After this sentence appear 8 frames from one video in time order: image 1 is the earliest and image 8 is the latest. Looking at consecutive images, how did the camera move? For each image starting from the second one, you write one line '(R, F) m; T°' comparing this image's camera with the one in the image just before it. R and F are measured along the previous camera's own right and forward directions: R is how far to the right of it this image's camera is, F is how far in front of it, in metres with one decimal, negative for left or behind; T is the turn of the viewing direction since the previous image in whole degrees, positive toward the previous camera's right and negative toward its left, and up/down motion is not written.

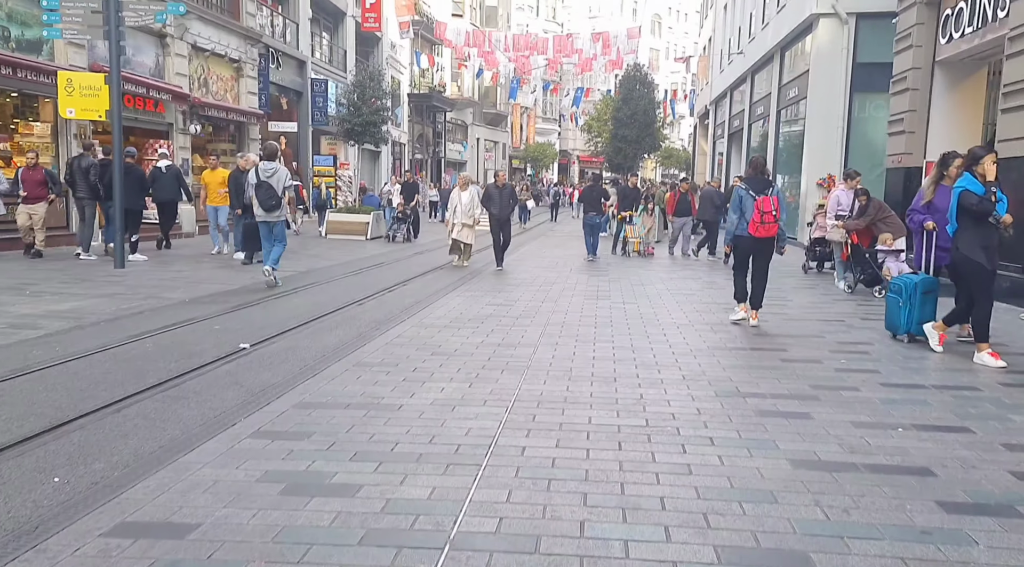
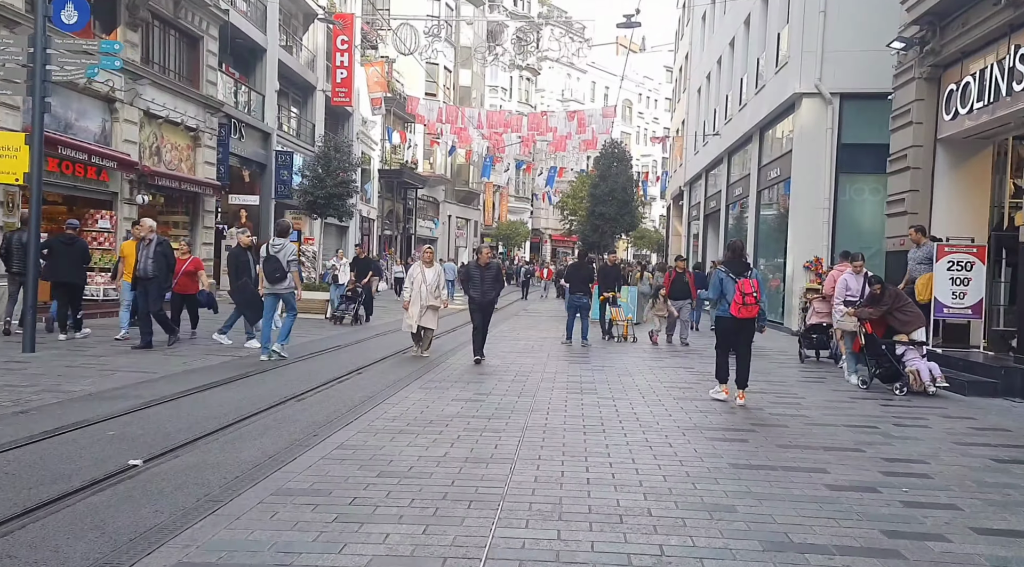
(0.0, +1.6) m; +2°
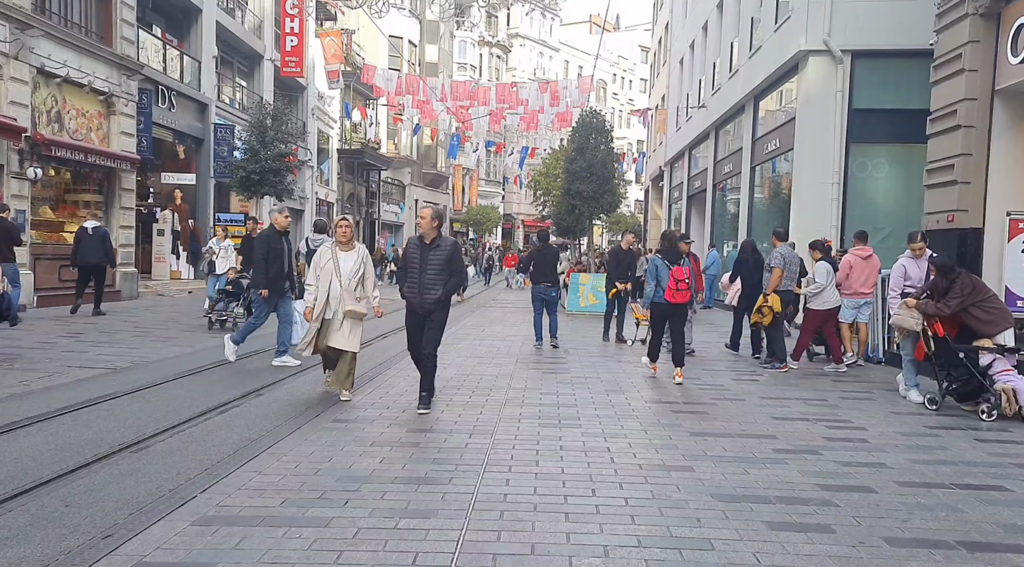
(+0.2, +3.0) m; +2°
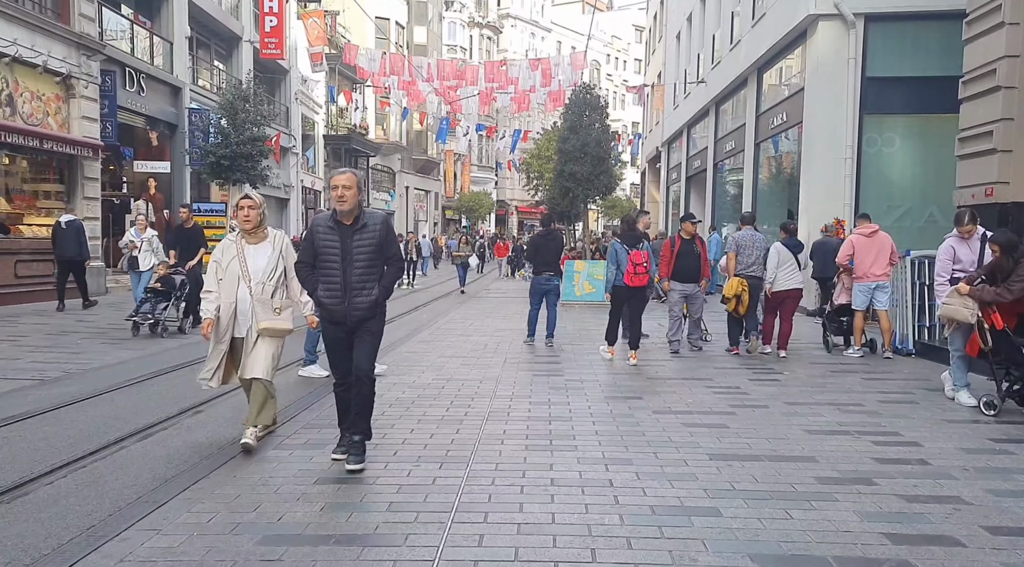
(+0.1, +1.3) m; 0°
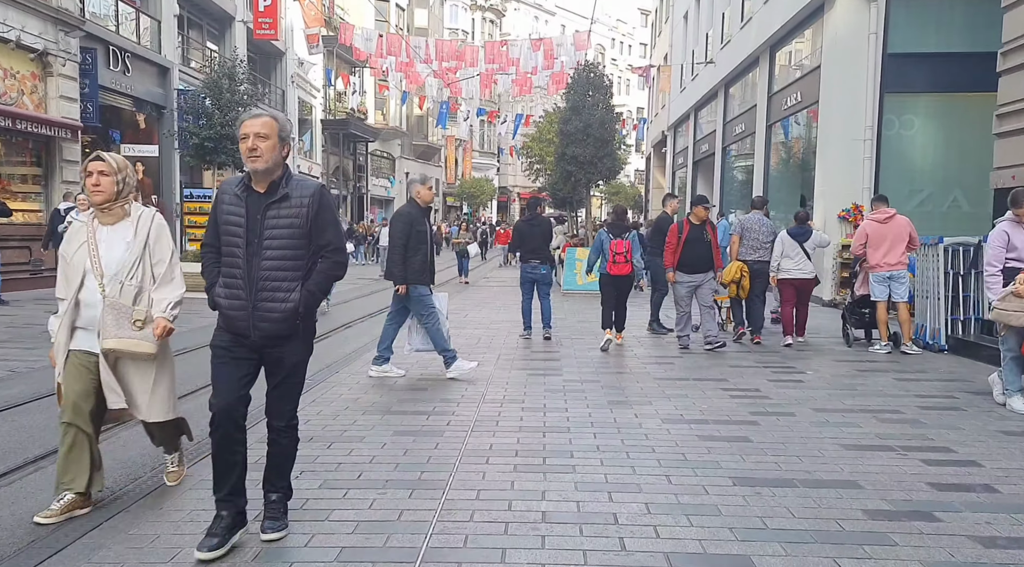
(+0.1, +1.0) m; 0°
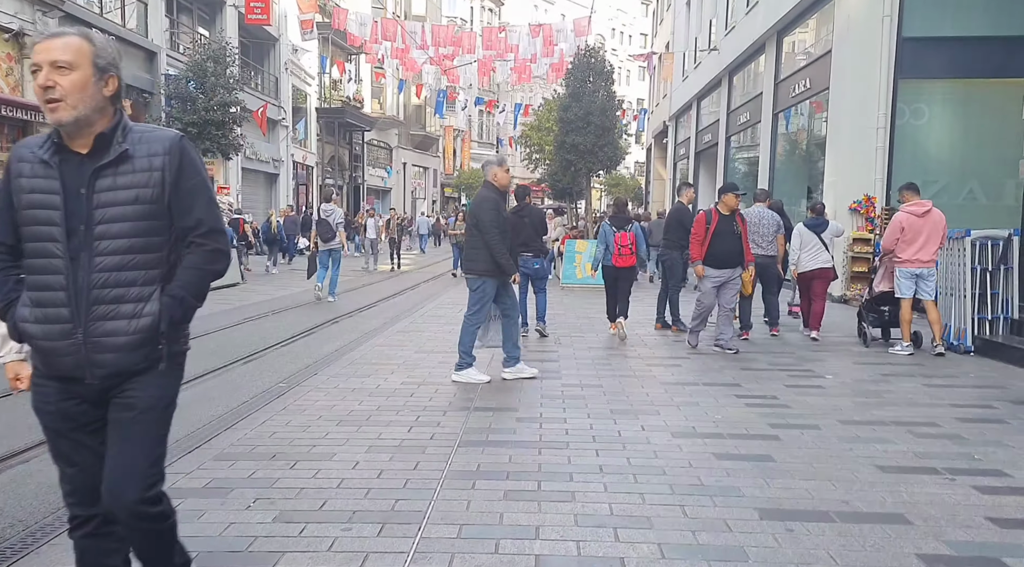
(0.0, +0.7) m; 0°
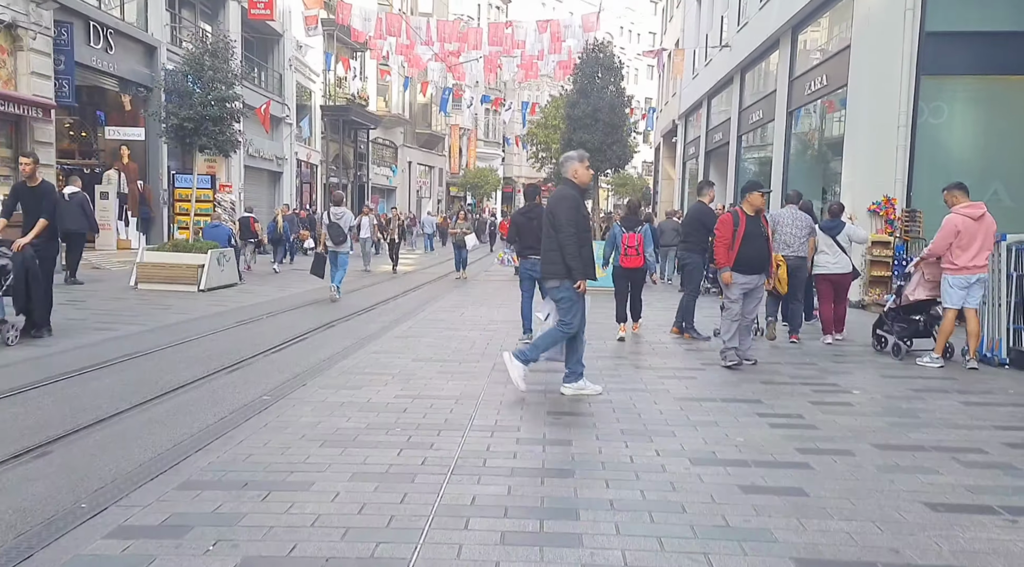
(0.0, +0.6) m; 0°
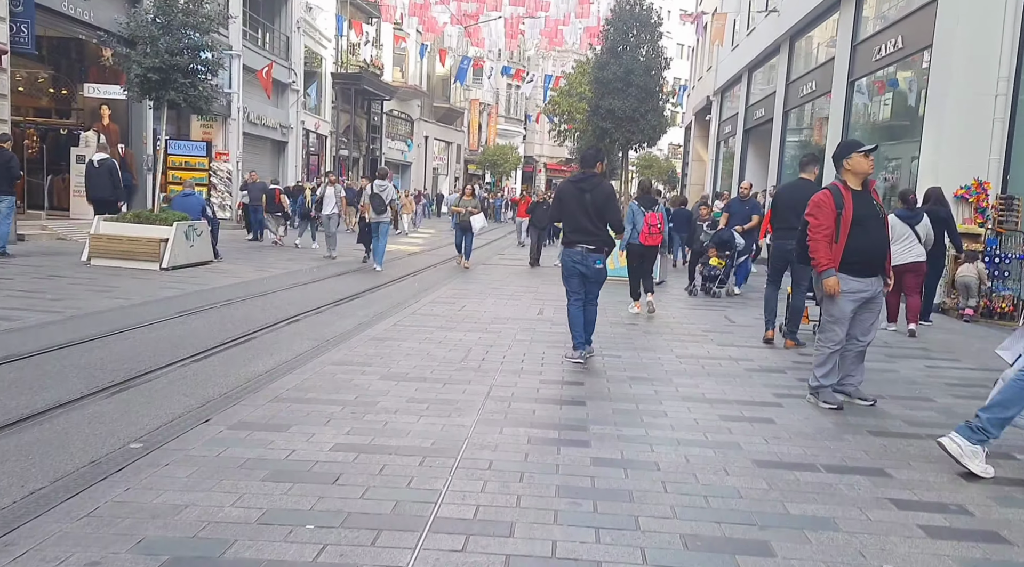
(+0.1, +2.5) m; -1°
